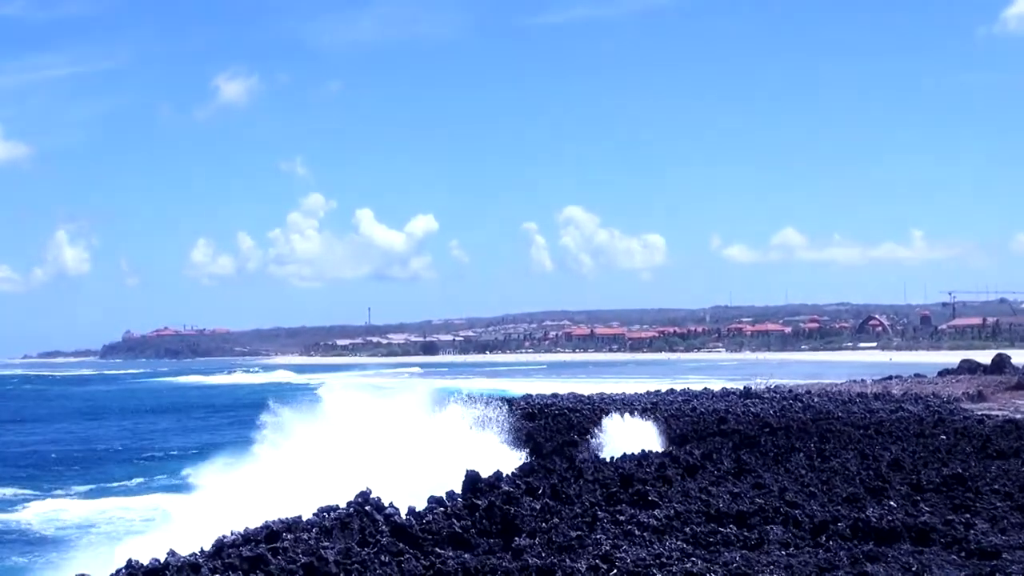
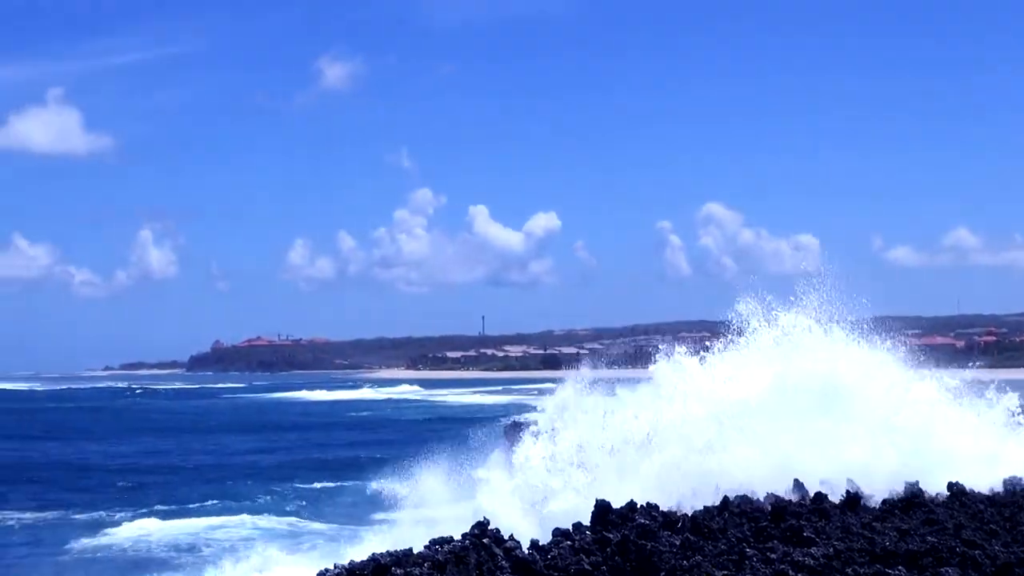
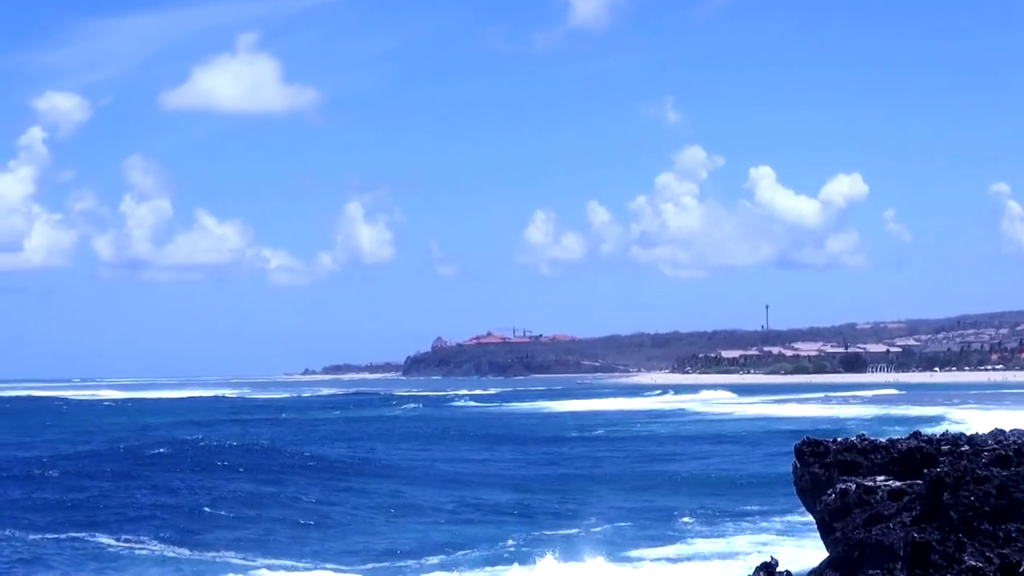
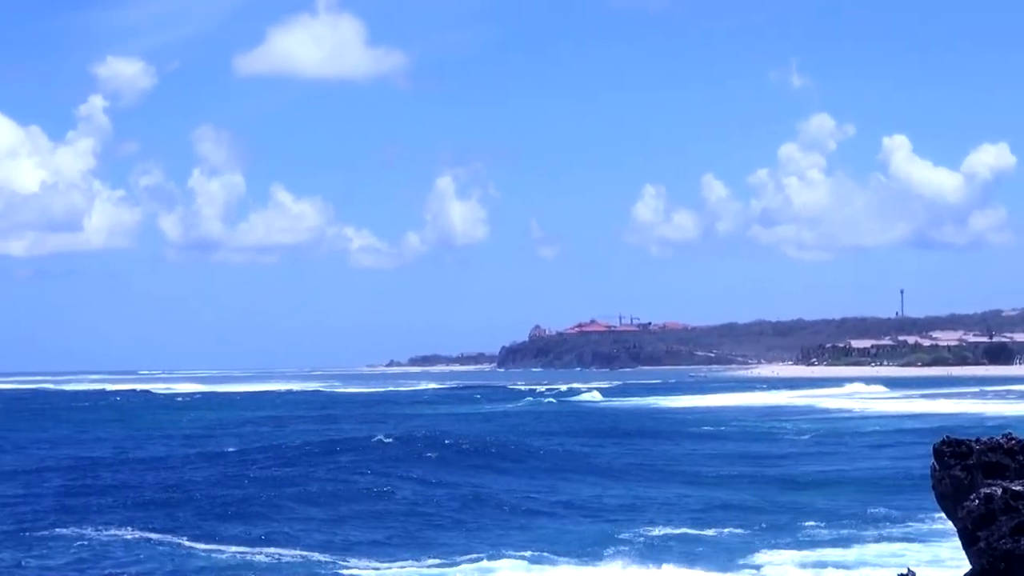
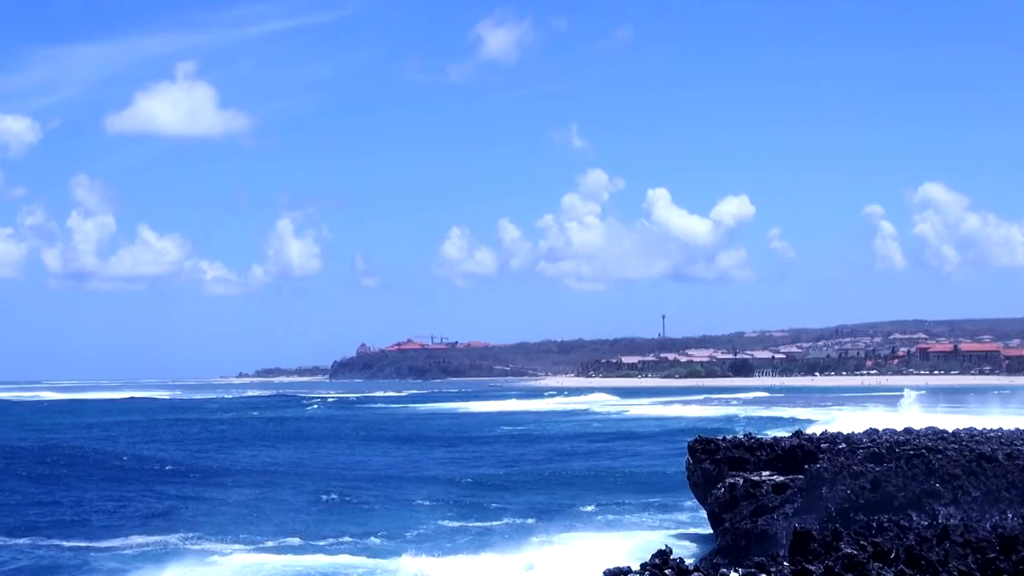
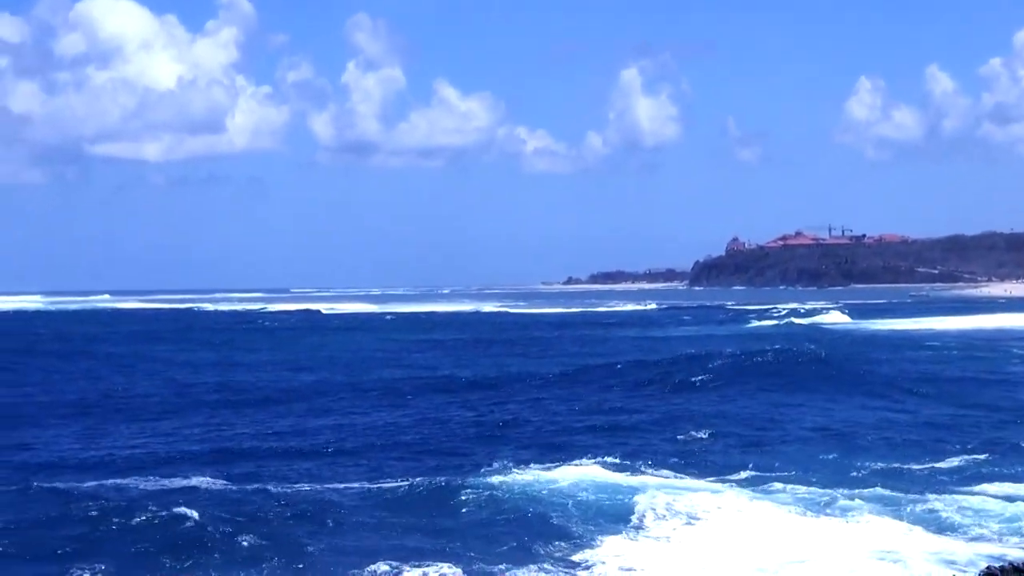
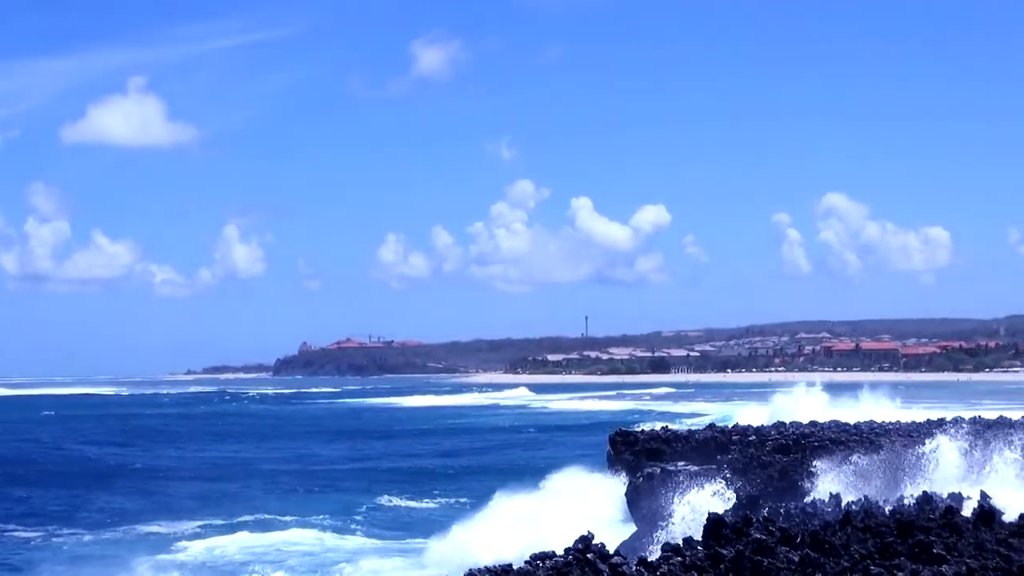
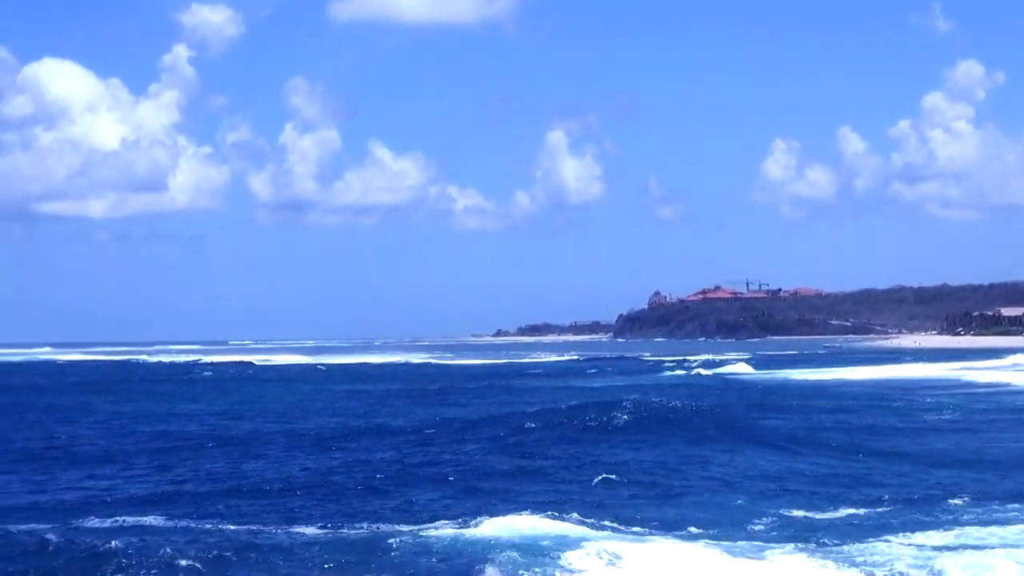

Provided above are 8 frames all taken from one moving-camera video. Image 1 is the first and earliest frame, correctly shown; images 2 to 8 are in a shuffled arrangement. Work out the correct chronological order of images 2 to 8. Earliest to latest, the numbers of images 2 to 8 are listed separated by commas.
2, 7, 5, 3, 4, 8, 6
